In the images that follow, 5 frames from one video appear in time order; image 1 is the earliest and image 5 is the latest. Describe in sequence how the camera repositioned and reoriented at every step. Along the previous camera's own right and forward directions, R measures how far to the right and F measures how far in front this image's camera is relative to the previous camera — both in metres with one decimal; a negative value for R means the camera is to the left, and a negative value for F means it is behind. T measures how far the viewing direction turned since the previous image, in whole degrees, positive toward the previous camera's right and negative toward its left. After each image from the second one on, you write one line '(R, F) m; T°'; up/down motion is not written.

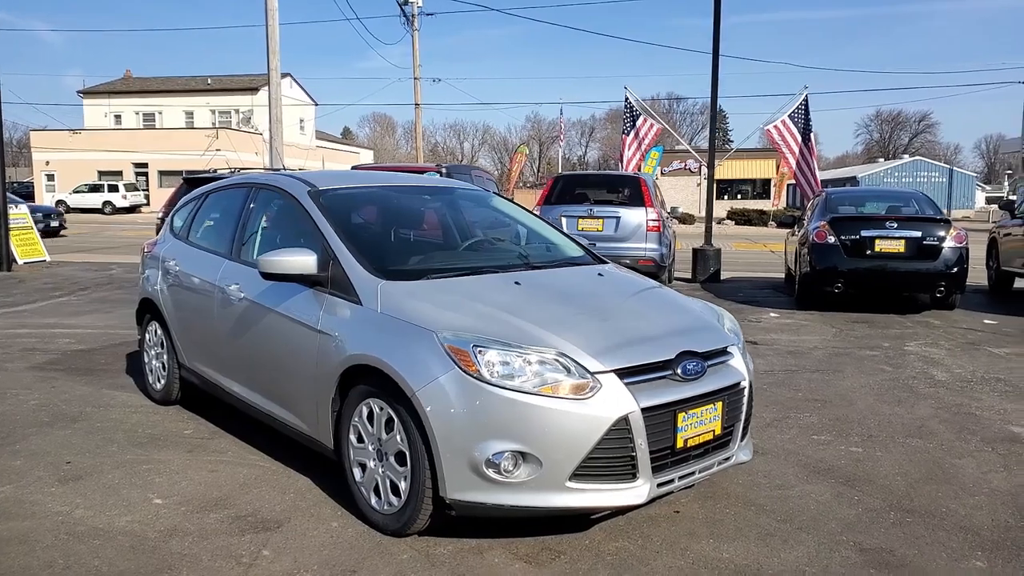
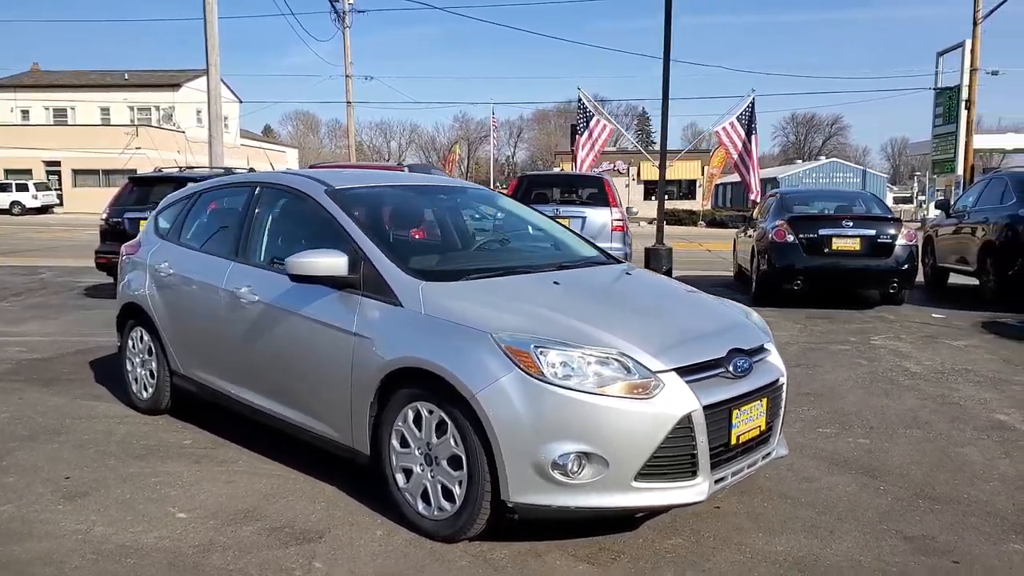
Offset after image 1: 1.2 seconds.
(-0.6, +0.1) m; +5°
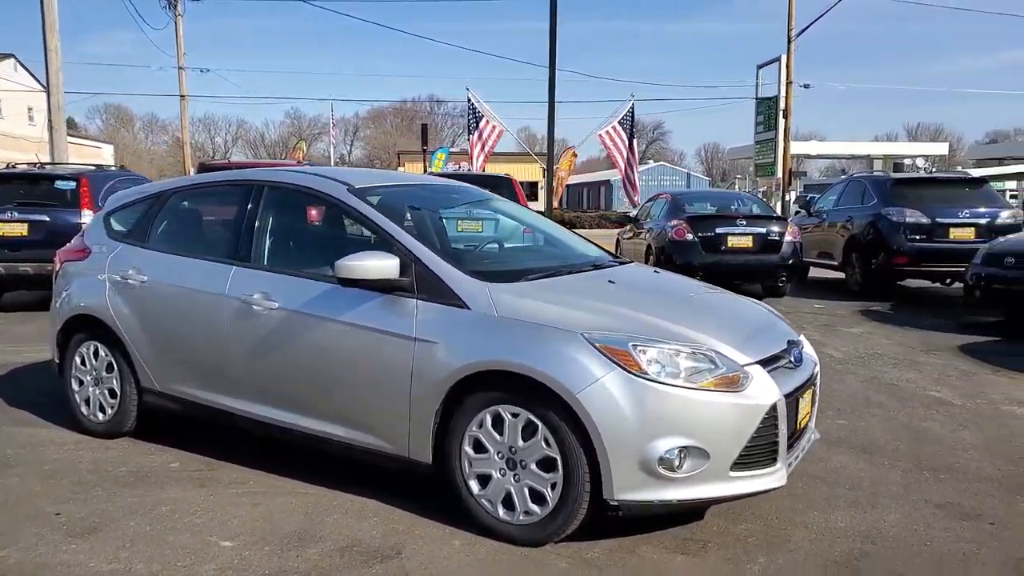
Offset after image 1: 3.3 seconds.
(-1.1, +0.1) m; +12°
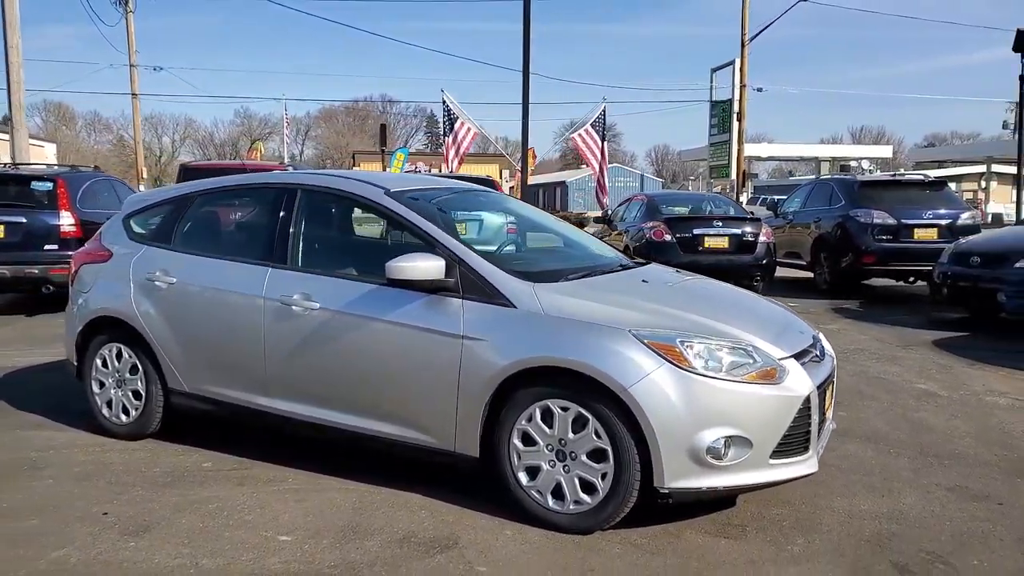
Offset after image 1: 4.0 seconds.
(-0.5, -0.2) m; +3°
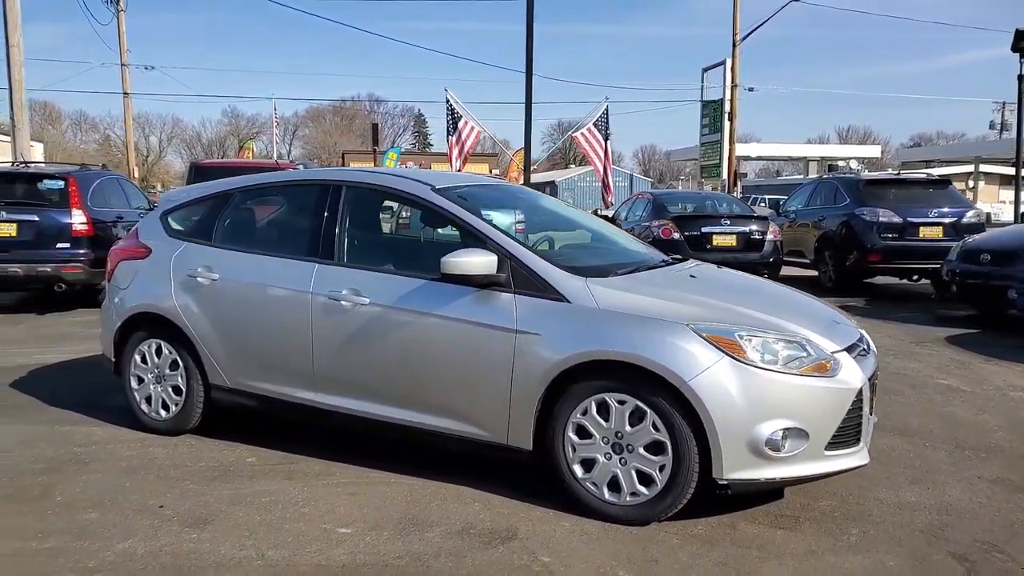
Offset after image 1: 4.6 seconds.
(-0.3, 0.0) m; +1°
